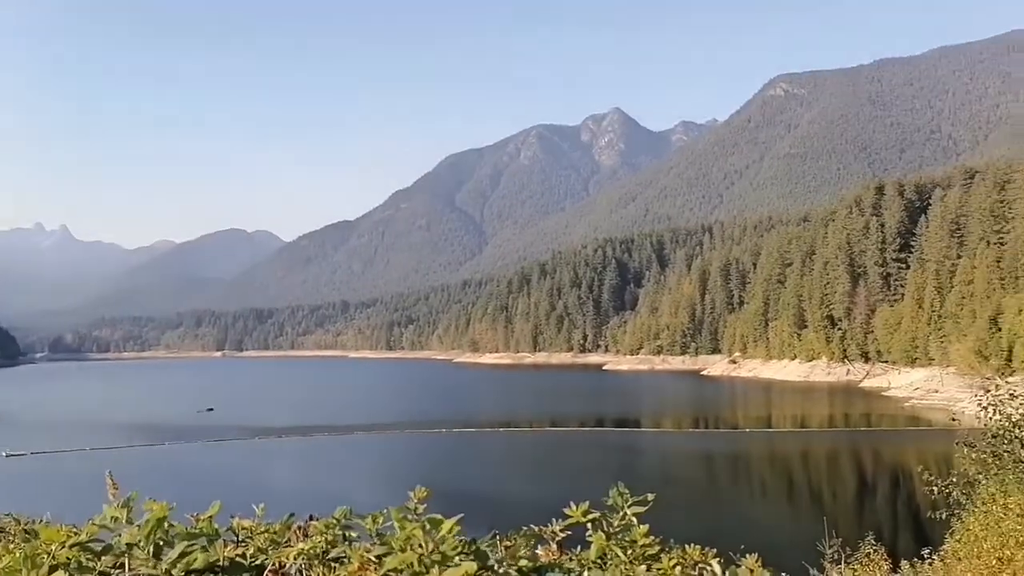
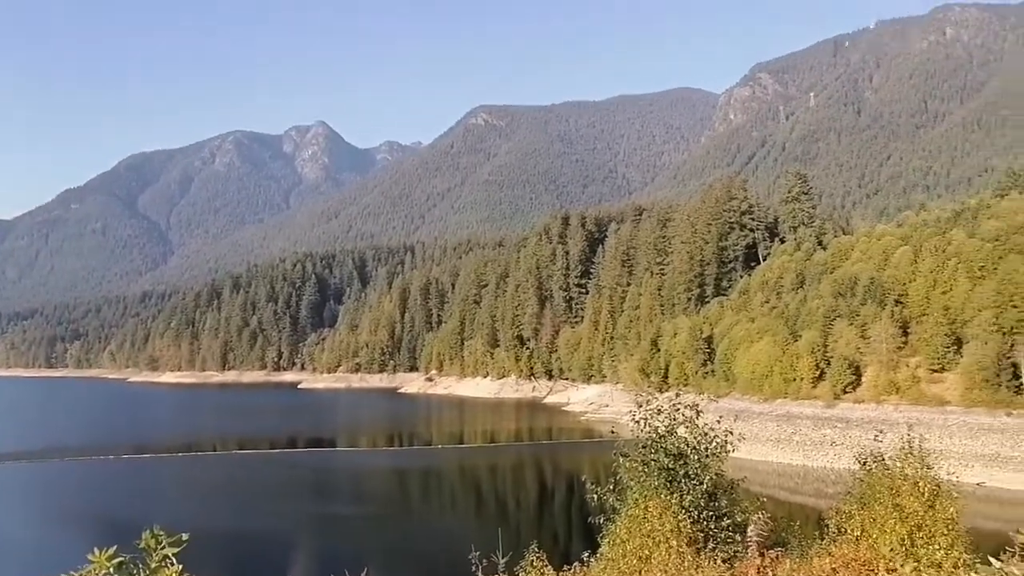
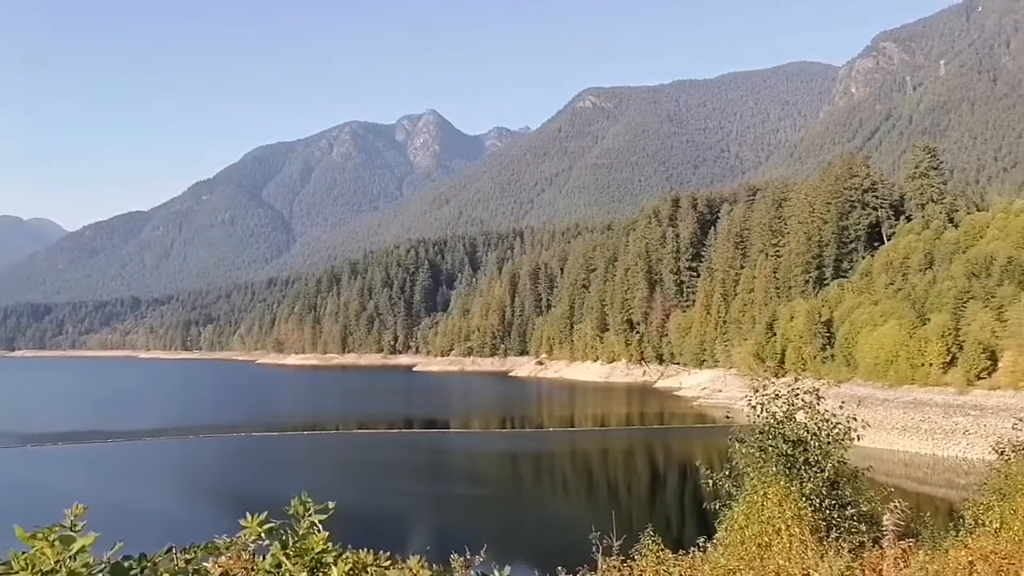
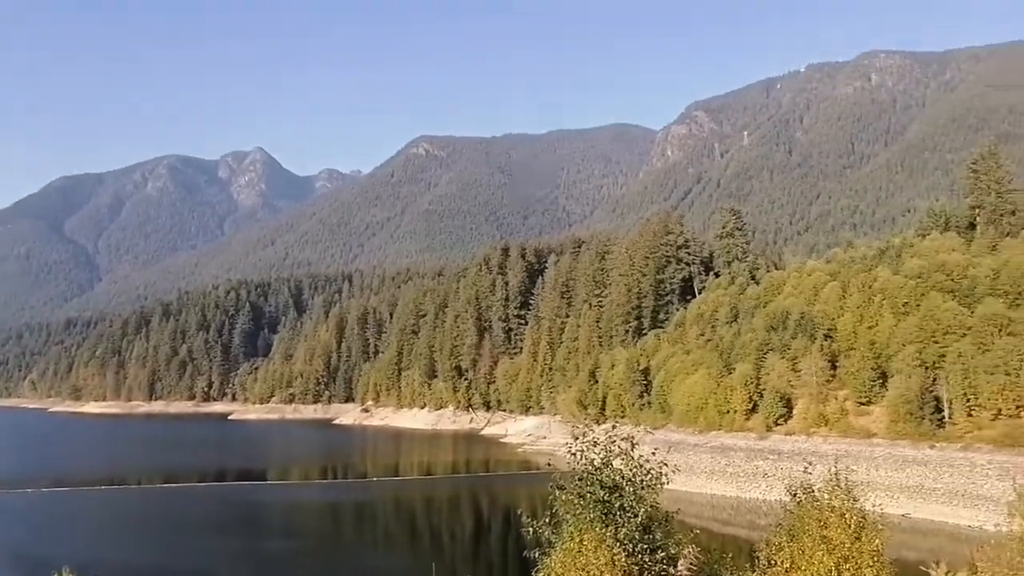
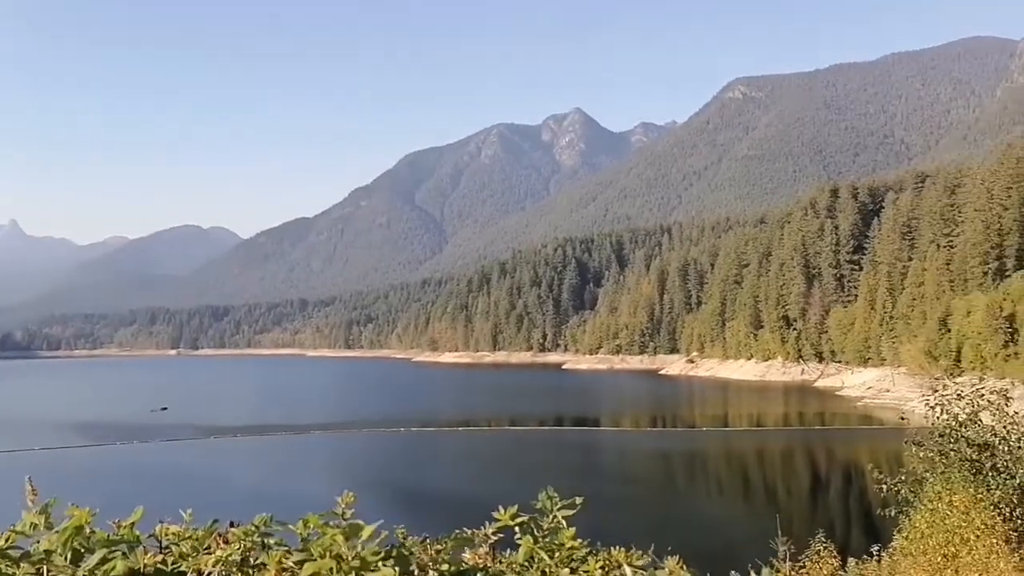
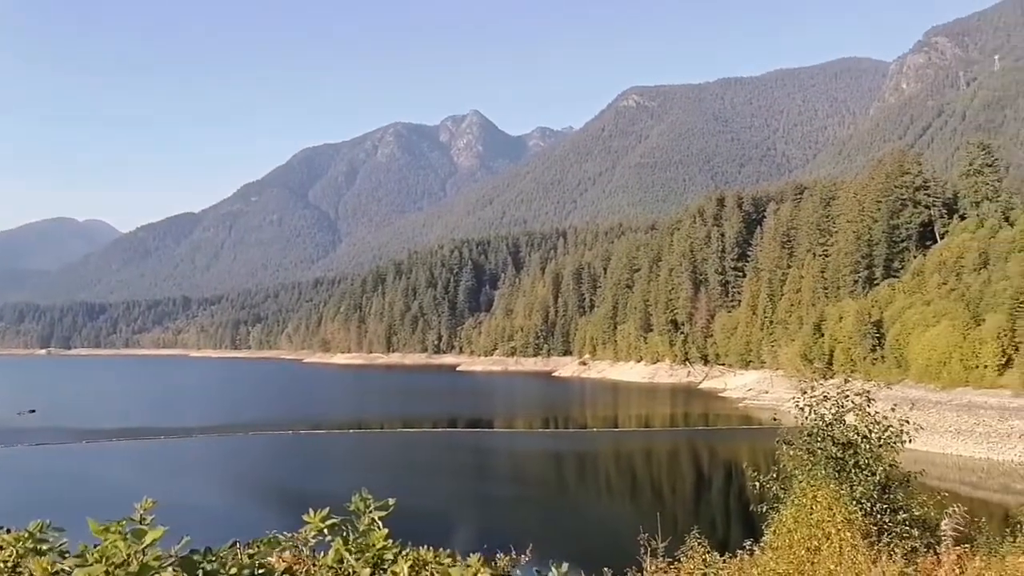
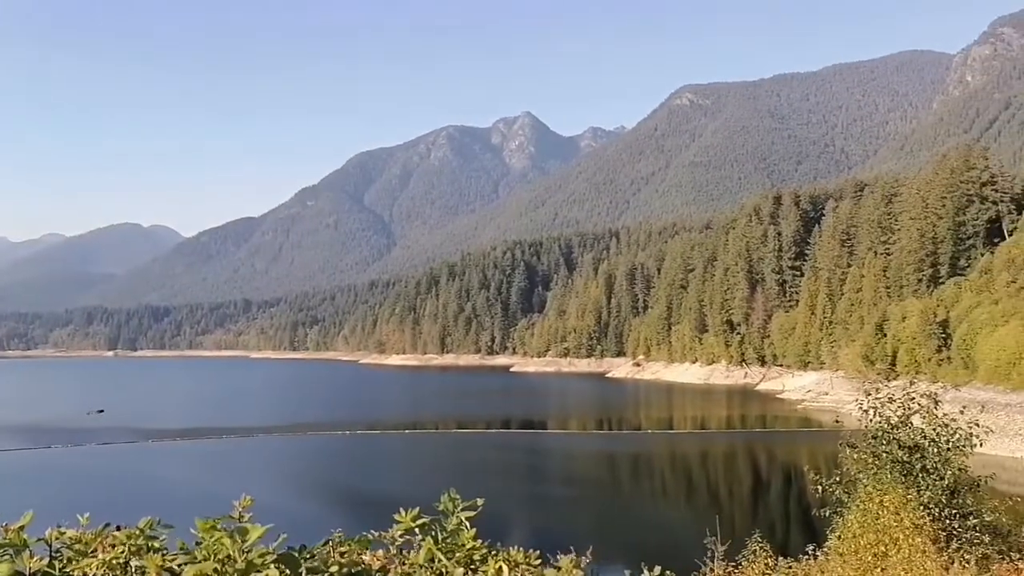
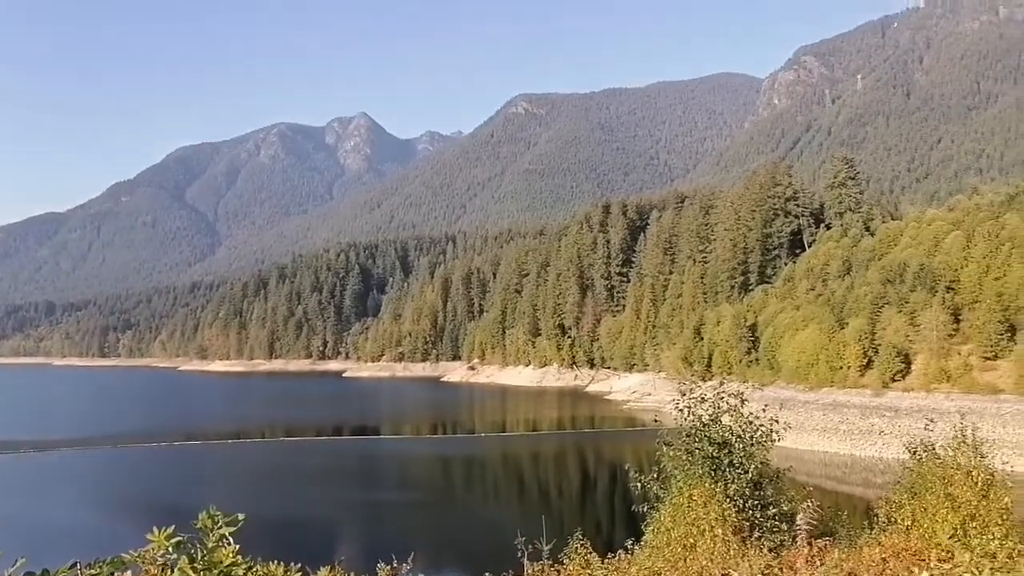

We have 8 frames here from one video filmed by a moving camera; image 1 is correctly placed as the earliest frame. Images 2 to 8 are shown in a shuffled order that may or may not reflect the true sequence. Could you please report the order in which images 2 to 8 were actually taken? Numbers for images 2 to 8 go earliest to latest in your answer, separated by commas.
5, 7, 6, 3, 8, 2, 4
